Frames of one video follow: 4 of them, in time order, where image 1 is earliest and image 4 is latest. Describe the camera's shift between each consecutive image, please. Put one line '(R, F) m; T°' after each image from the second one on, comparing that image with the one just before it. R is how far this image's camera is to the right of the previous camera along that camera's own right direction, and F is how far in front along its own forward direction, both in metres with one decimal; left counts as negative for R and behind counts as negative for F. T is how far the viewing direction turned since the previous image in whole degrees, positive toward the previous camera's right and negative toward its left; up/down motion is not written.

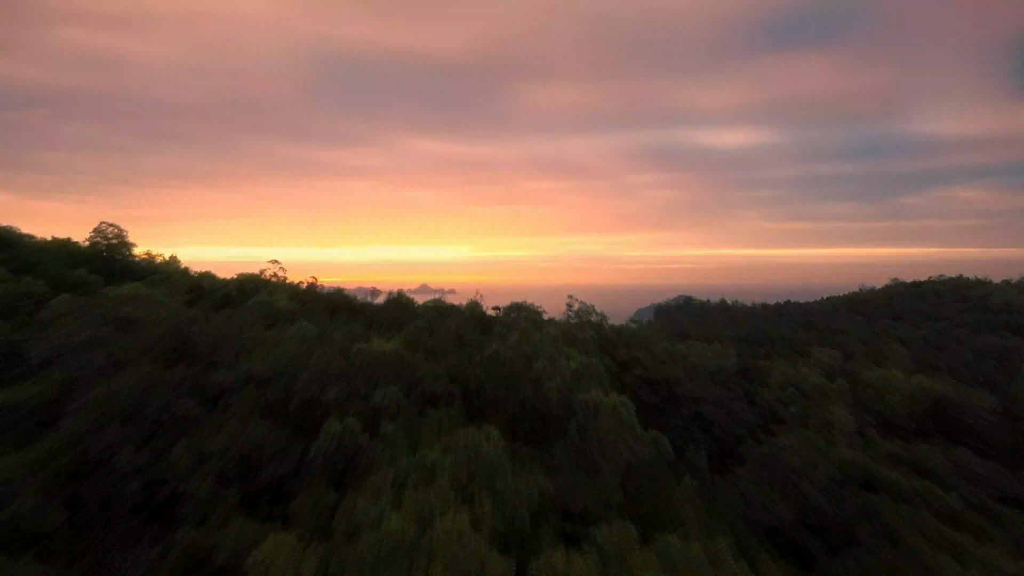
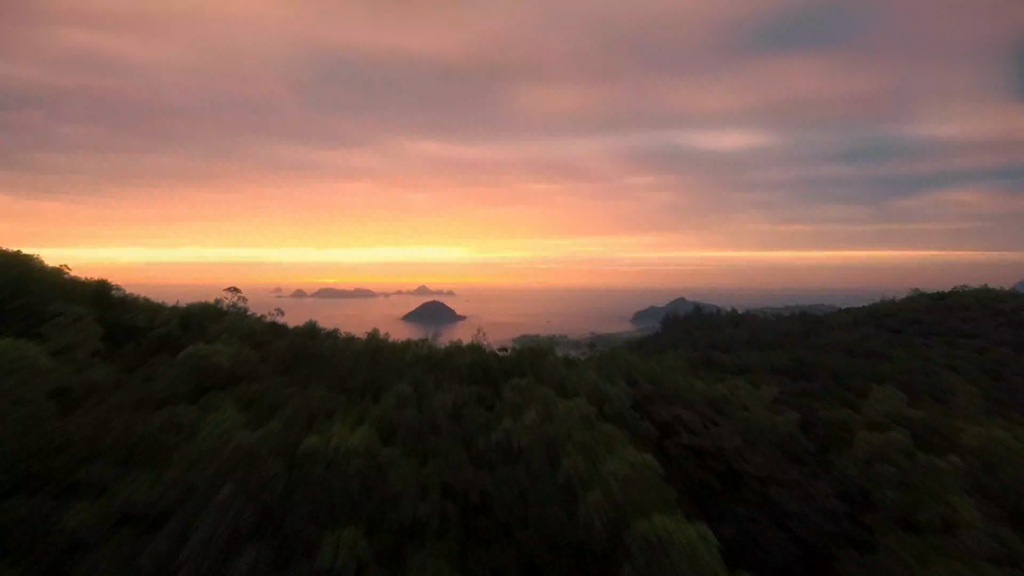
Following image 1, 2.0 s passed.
(-0.1, +2.7) m; 0°
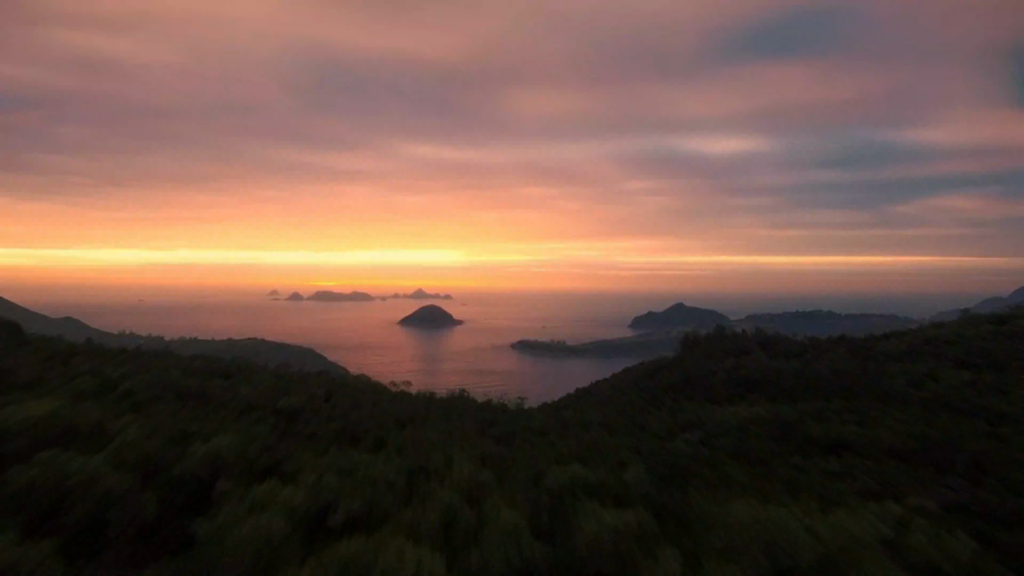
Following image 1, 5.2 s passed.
(-0.4, +5.2) m; 0°
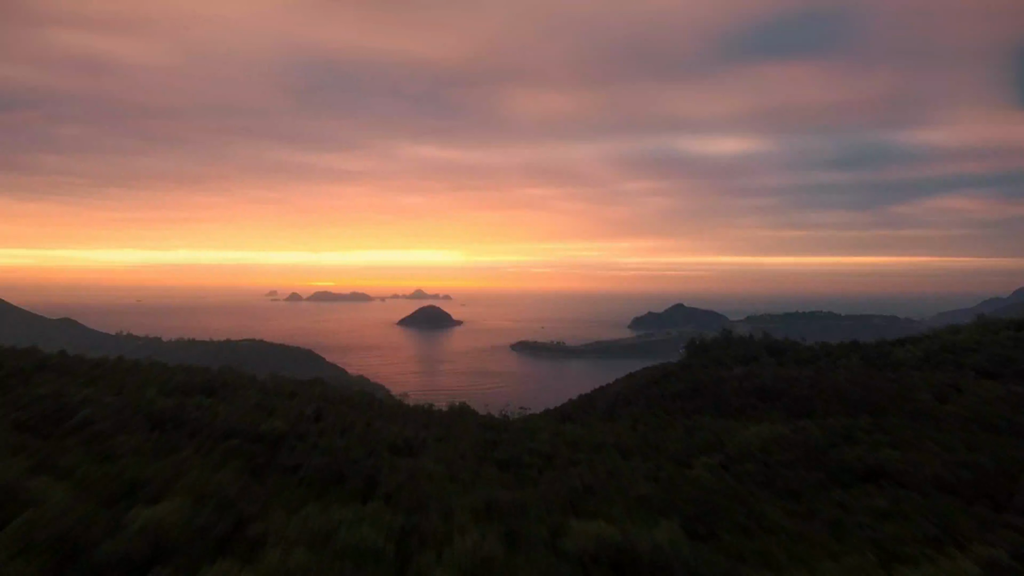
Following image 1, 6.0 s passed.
(-0.1, +1.5) m; 0°
